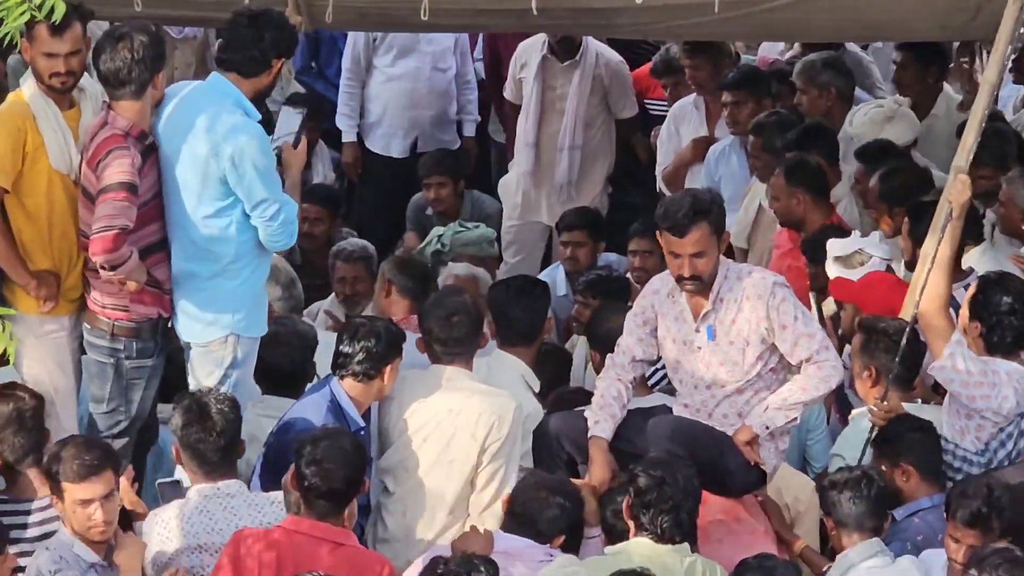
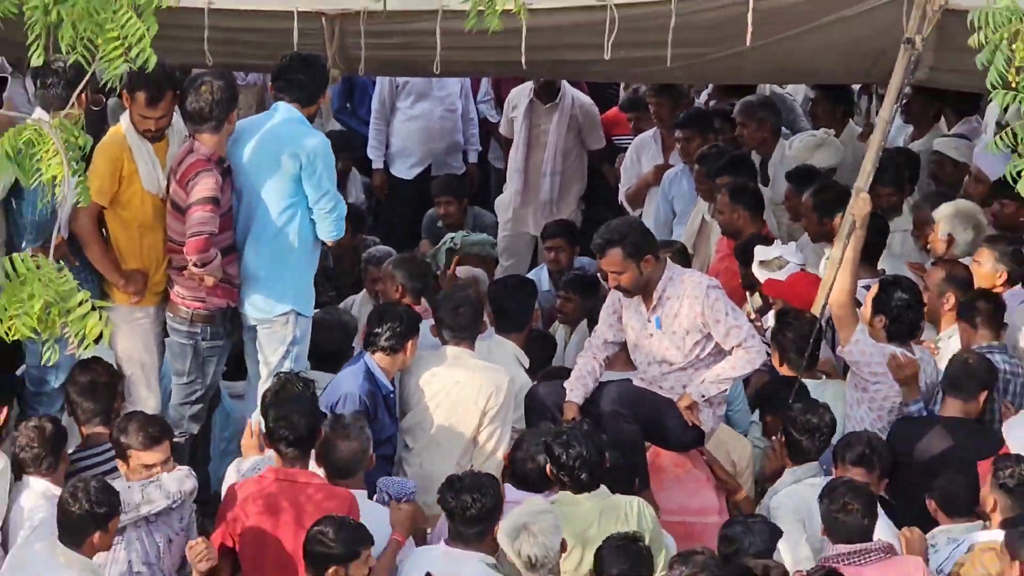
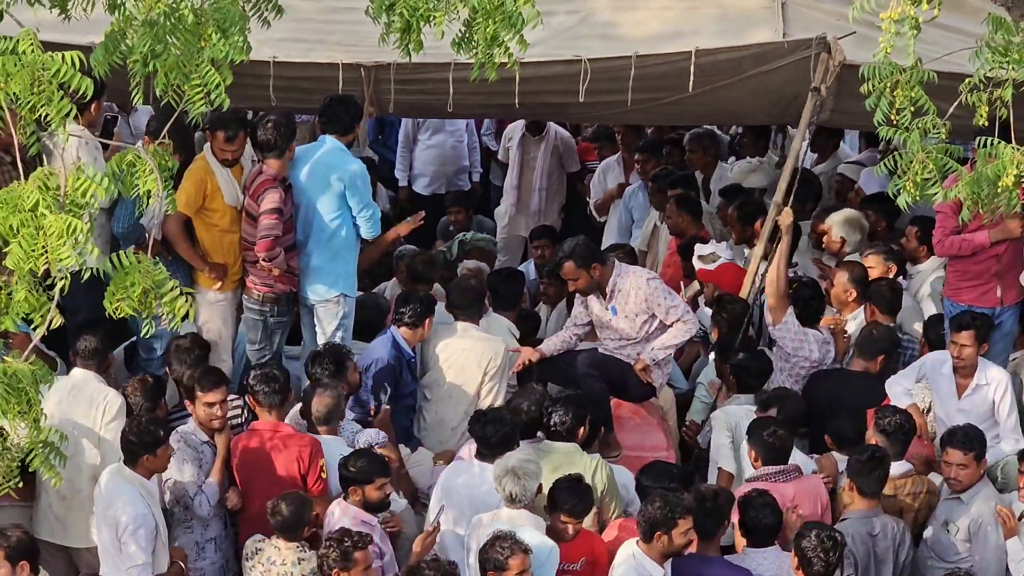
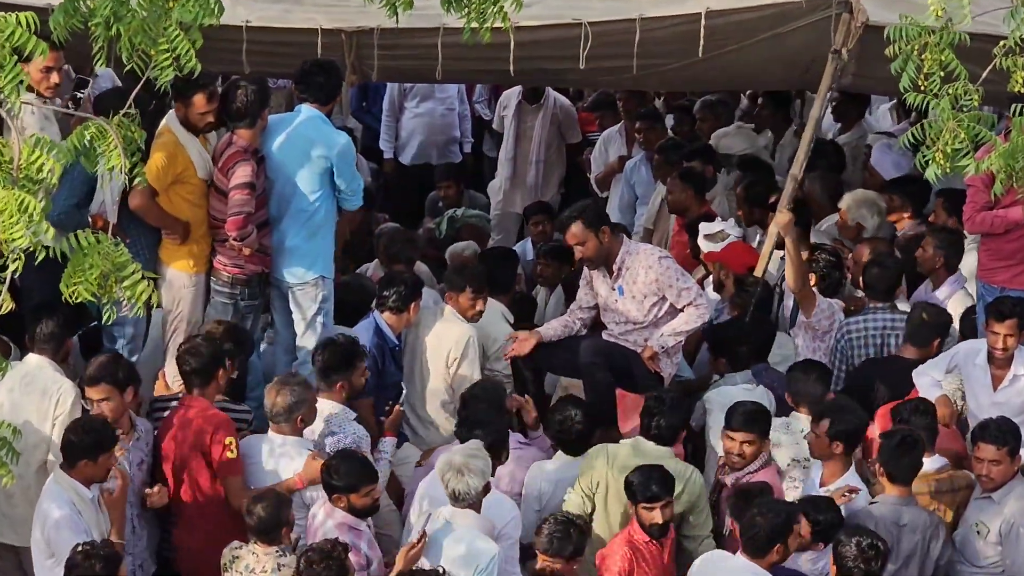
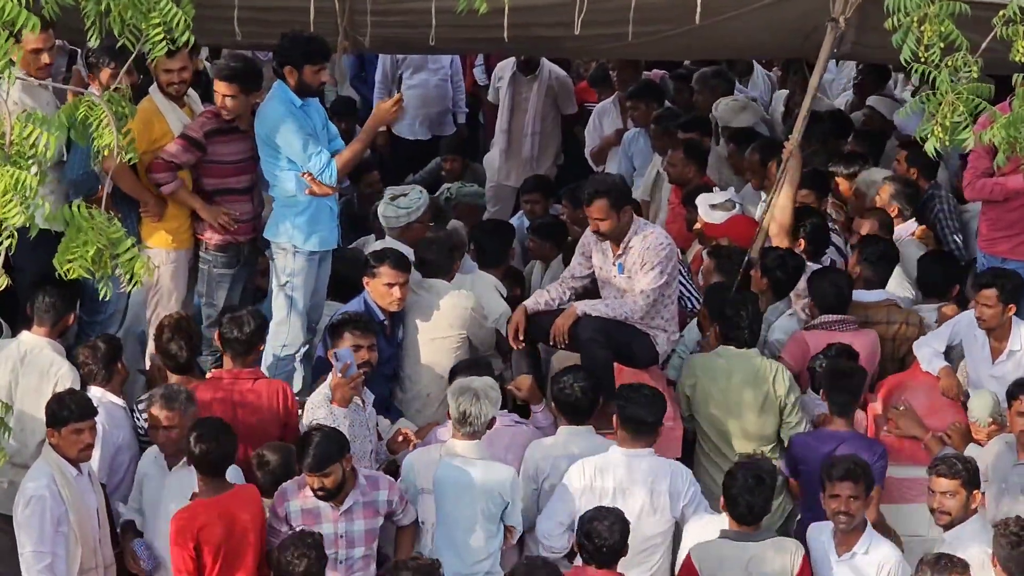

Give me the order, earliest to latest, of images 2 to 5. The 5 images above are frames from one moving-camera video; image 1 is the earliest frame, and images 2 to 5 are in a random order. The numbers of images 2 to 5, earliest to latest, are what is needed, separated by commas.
2, 3, 4, 5
